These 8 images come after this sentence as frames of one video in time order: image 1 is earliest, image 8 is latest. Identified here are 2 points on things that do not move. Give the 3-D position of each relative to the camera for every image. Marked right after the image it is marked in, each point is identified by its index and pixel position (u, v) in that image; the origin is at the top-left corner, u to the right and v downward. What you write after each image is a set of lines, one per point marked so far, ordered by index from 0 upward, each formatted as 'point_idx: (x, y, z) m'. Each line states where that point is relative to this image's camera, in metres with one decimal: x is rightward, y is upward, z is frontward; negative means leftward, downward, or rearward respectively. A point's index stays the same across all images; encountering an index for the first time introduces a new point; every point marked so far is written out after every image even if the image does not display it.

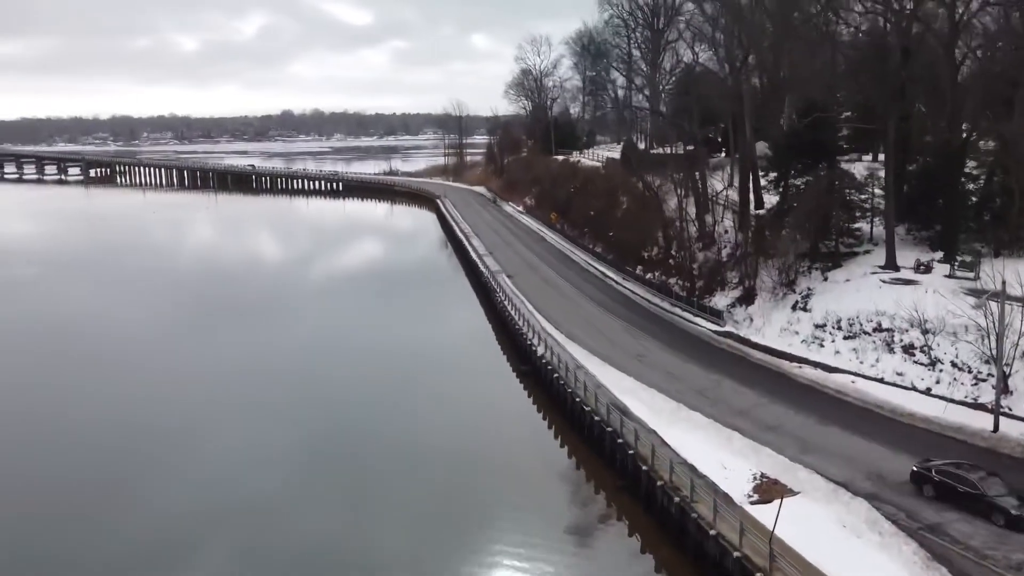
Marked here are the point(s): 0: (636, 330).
0: (+2.3, -0.8, +12.7) m
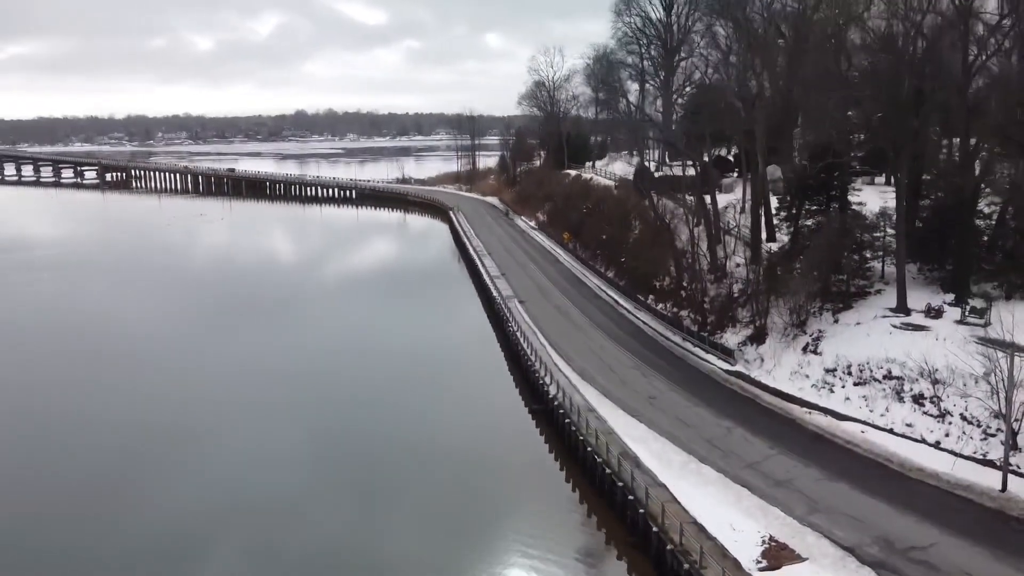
0: (+2.5, -1.5, +12.9) m
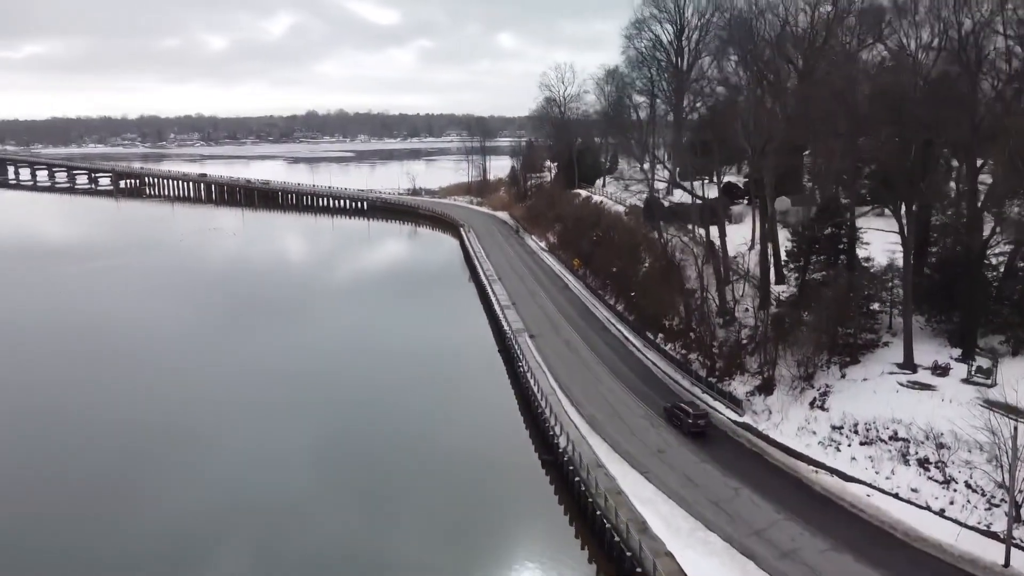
0: (+2.7, -2.4, +13.1) m
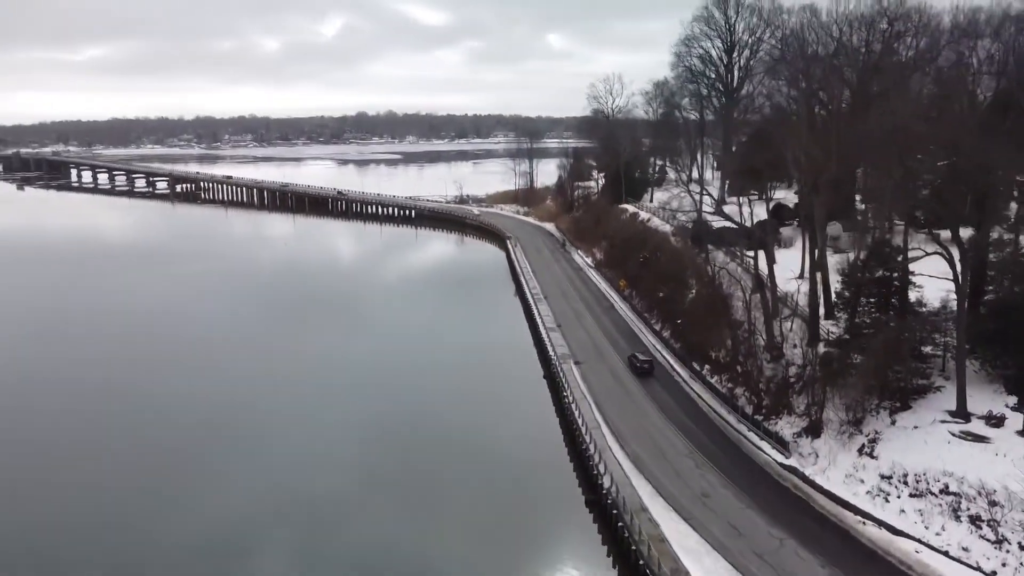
0: (+3.6, -3.1, +13.1) m
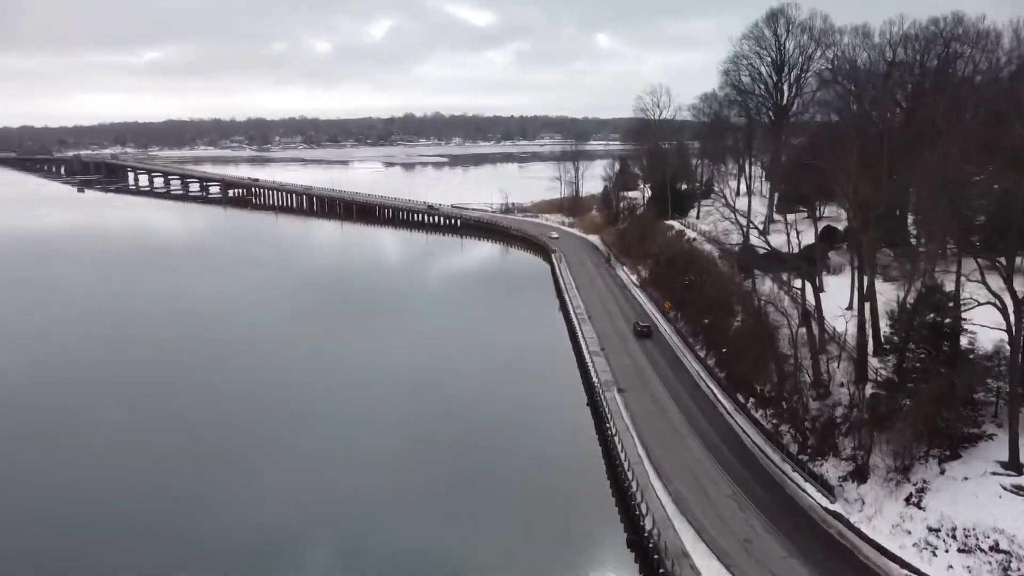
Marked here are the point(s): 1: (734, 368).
0: (+4.4, -3.9, +13.2) m
1: (+5.8, -2.1, +18.3) m
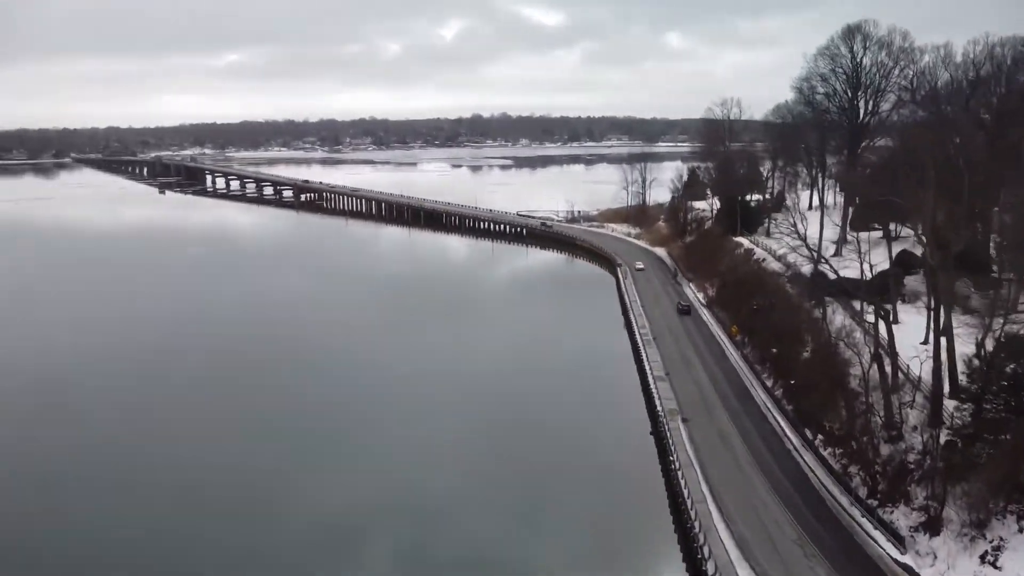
0: (+5.6, -4.8, +13.1) m
1: (+7.5, -2.9, +18.1) m
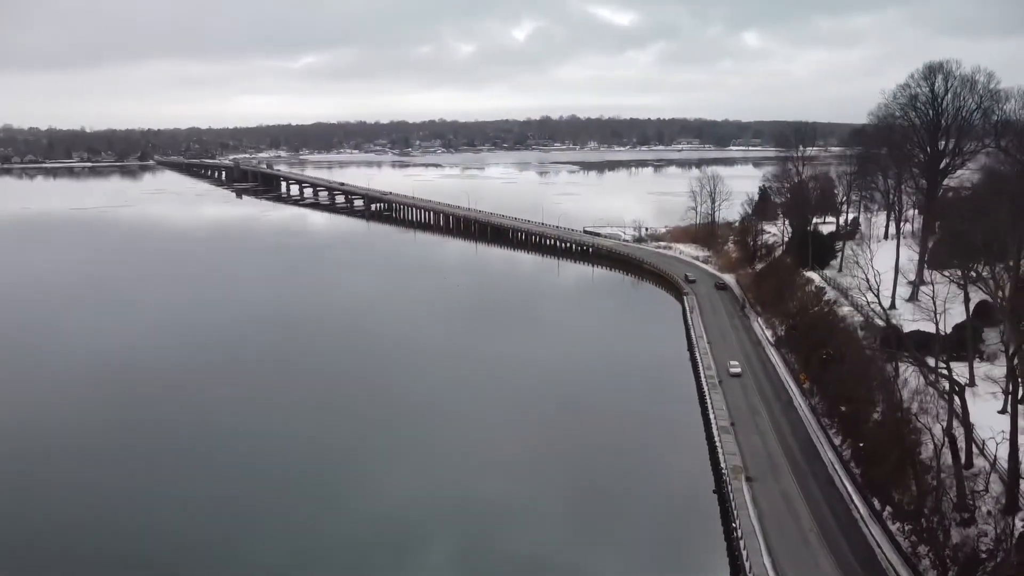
0: (+6.8, -6.4, +13.1) m
1: (+9.1, -4.6, +17.8) m
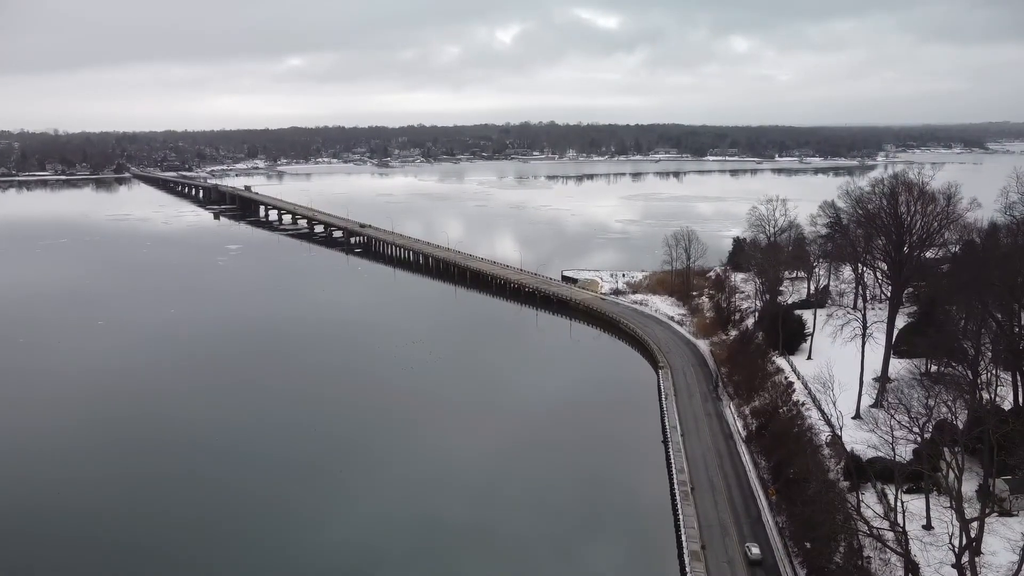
0: (+6.3, -10.7, +13.8) m
1: (+8.5, -8.9, +18.7) m
